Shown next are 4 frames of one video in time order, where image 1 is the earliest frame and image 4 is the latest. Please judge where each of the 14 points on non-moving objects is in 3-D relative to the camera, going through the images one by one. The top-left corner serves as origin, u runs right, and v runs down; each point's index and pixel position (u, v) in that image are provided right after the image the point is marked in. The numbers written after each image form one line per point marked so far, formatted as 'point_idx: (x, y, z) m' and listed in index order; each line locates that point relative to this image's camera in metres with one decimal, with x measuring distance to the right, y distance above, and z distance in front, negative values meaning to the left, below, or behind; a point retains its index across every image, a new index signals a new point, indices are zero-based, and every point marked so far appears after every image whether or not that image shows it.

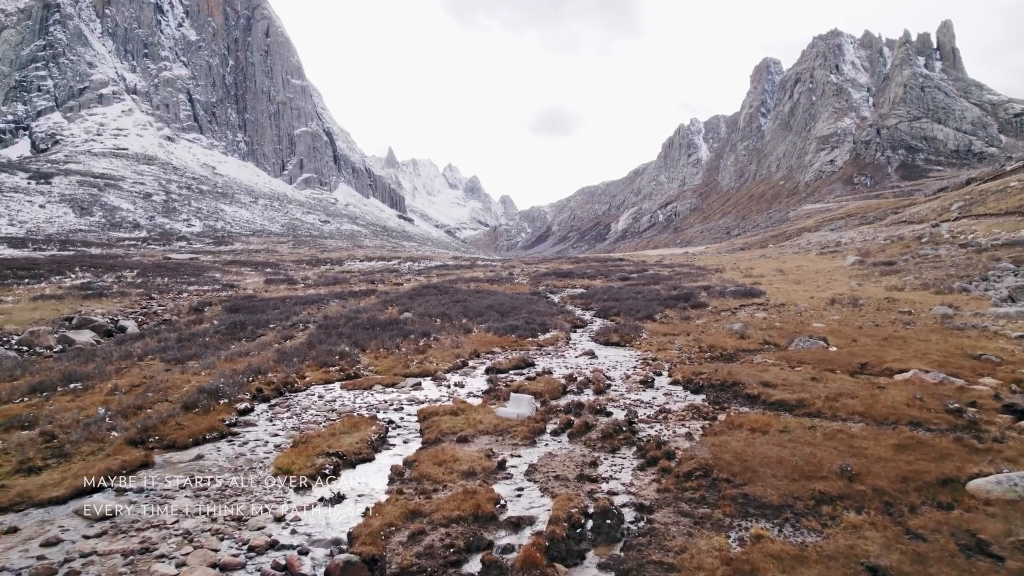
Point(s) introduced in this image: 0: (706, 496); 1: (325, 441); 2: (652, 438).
0: (+5.1, -5.5, +12.8) m
1: (-6.8, -5.5, +17.5) m
2: (+4.9, -5.3, +17.1) m
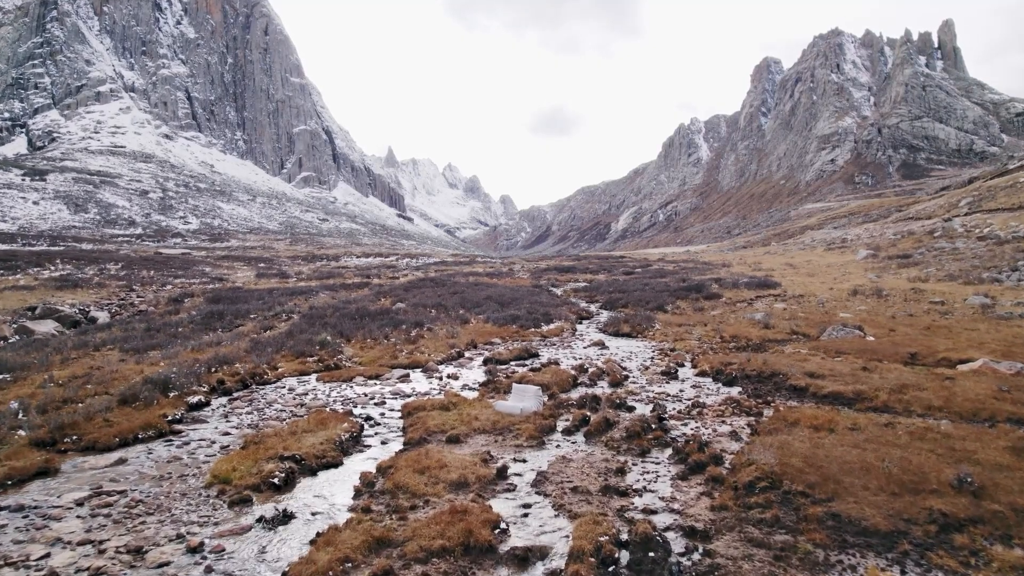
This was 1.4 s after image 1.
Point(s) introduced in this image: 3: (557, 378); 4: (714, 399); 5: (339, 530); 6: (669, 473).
0: (+5.2, -4.4, +9.4) m
1: (-6.7, -4.5, +14.1) m
2: (+5.0, -4.3, +13.7) m
3: (+1.8, -3.7, +19.9) m
4: (+7.5, -4.1, +17.9) m
5: (-3.3, -4.7, +9.4) m
6: (+3.9, -4.6, +12.0) m
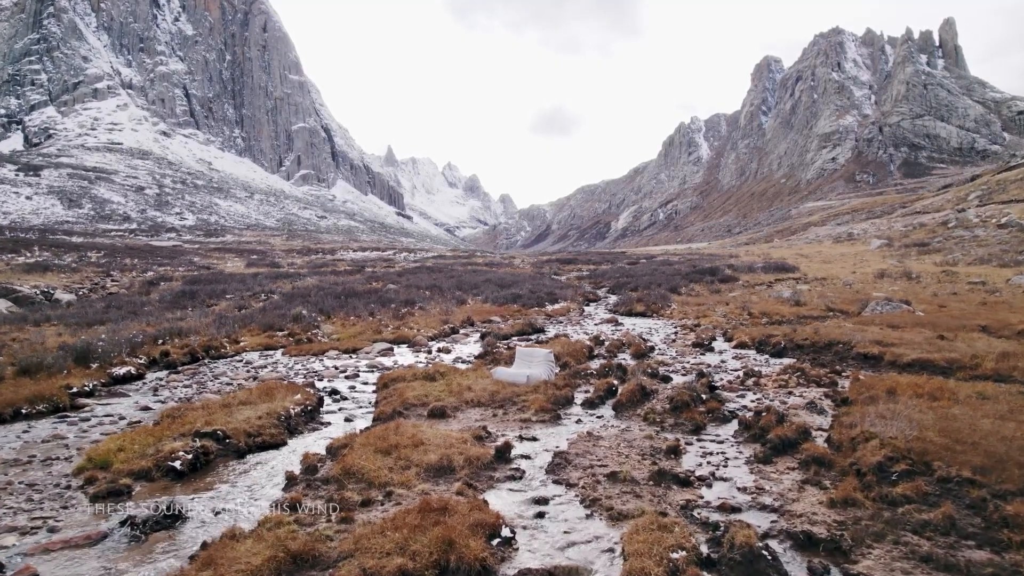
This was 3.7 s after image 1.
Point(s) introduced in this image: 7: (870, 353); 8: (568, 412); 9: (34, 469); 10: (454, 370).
0: (+5.3, -2.7, +5.8) m
1: (-6.6, -2.8, +10.5) m
2: (+5.1, -2.6, +10.1) m
3: (+1.9, -2.0, +16.3) m
4: (+7.6, -2.4, +14.3) m
5: (-3.2, -3.0, +5.8) m
6: (+4.0, -2.9, +8.4) m
7: (+11.2, -2.1, +15.2) m
8: (+1.2, -2.8, +10.8) m
9: (-8.0, -3.0, +8.1) m
10: (-1.7, -2.4, +14.3) m
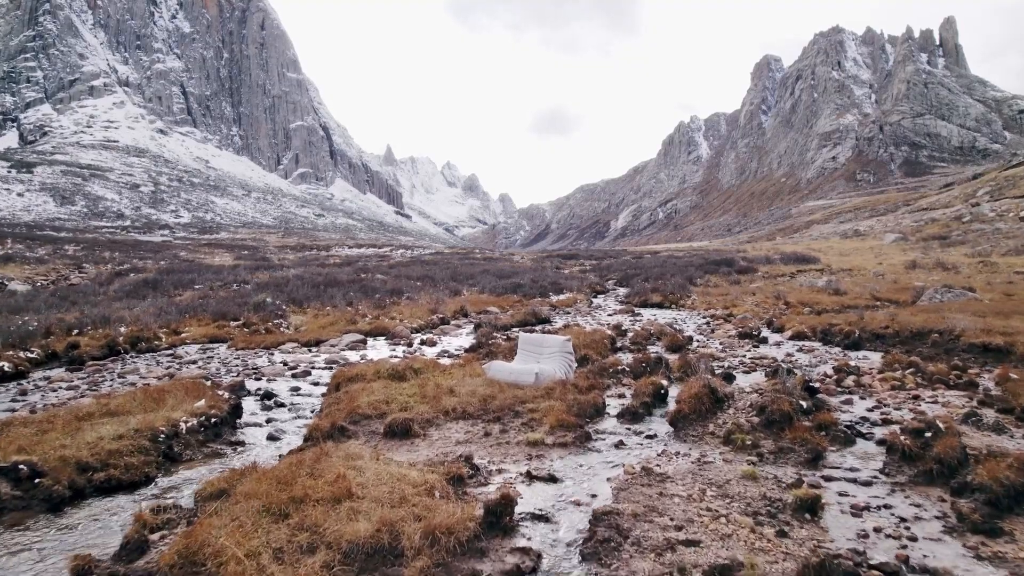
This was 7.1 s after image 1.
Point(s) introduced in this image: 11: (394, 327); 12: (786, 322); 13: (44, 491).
0: (+5.3, -2.0, +2.0) m
1: (-6.6, -2.0, +6.7) m
2: (+5.1, -1.9, +6.4) m
3: (+2.0, -1.3, +12.5) m
4: (+7.6, -1.7, +10.6) m
5: (-3.2, -2.3, +2.0) m
6: (+4.0, -2.2, +4.7) m
7: (+11.2, -1.3, +11.4) m
8: (+1.3, -2.1, +7.1) m
9: (-8.0, -2.3, +4.4) m
10: (-1.7, -1.7, +10.6) m
11: (-4.5, -1.5, +18.6) m
12: (+9.5, -1.2, +16.8) m
13: (-5.3, -2.3, +5.5) m
